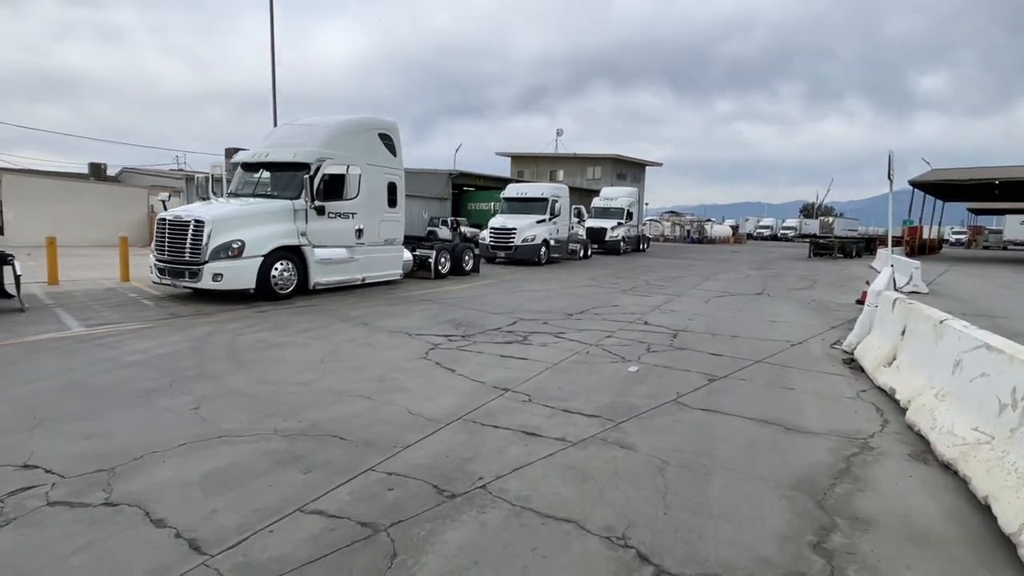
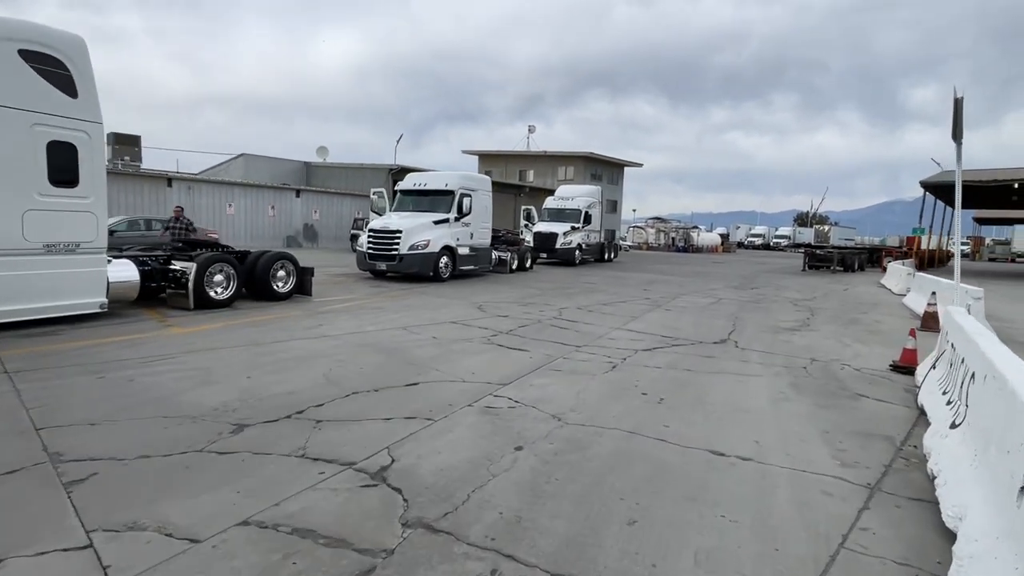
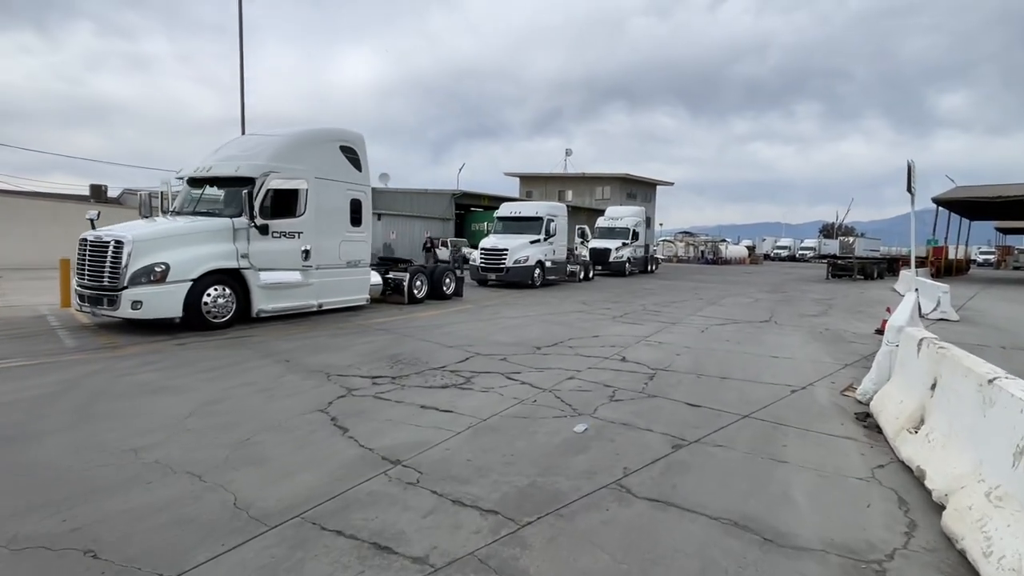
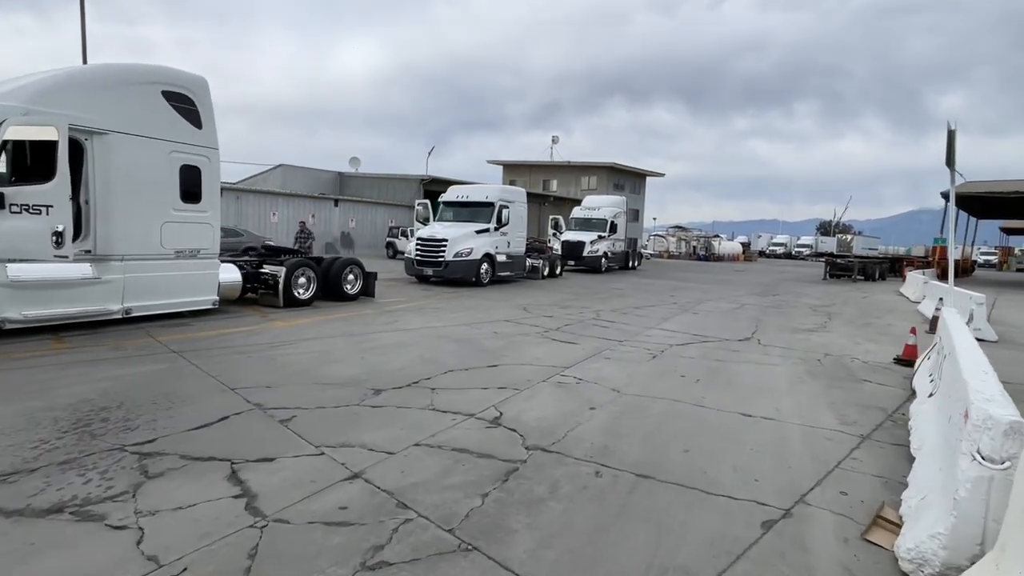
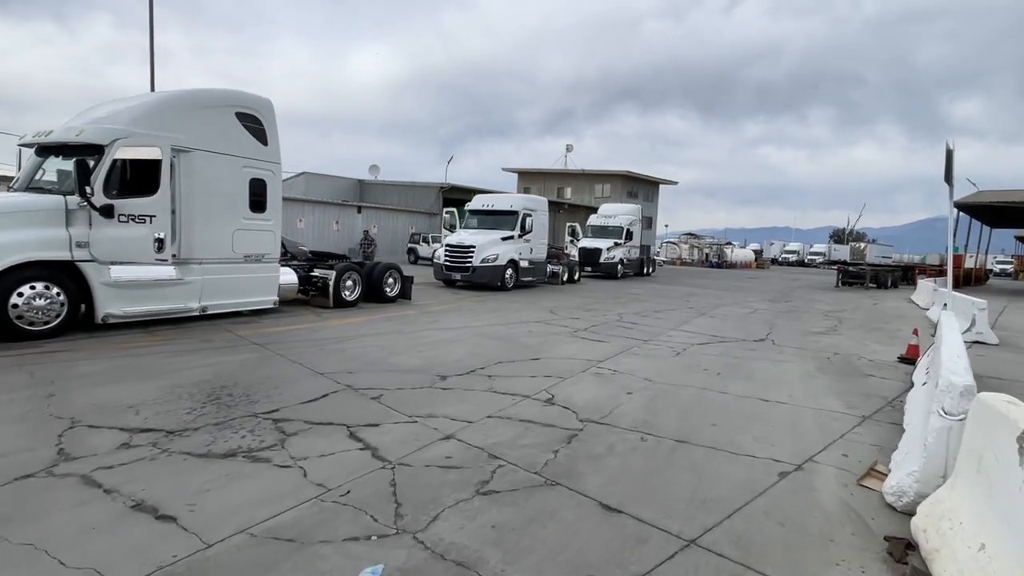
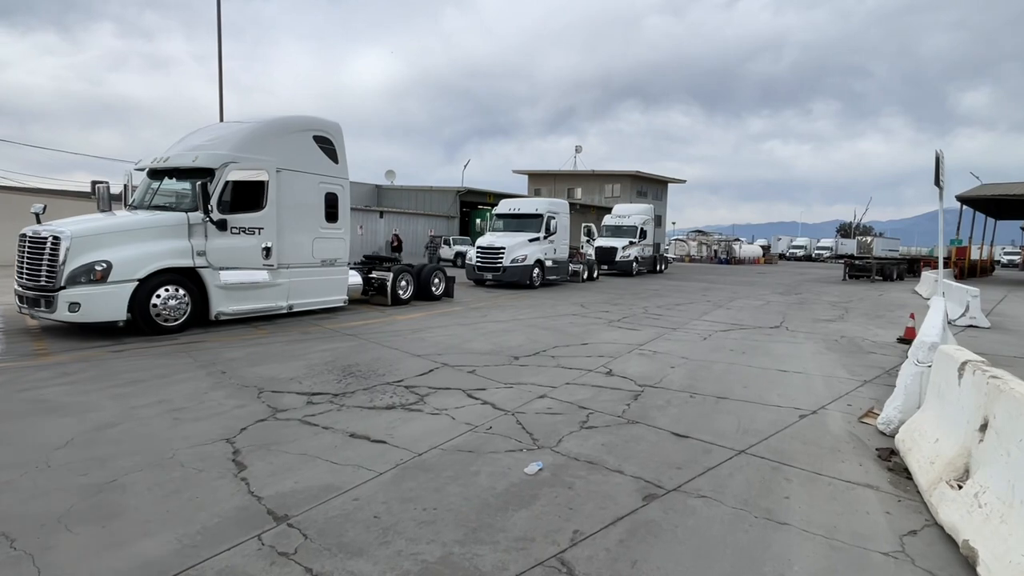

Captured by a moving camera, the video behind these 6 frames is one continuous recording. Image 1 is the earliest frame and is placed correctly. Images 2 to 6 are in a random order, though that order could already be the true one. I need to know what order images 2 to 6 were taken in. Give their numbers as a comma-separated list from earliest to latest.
3, 6, 5, 4, 2
